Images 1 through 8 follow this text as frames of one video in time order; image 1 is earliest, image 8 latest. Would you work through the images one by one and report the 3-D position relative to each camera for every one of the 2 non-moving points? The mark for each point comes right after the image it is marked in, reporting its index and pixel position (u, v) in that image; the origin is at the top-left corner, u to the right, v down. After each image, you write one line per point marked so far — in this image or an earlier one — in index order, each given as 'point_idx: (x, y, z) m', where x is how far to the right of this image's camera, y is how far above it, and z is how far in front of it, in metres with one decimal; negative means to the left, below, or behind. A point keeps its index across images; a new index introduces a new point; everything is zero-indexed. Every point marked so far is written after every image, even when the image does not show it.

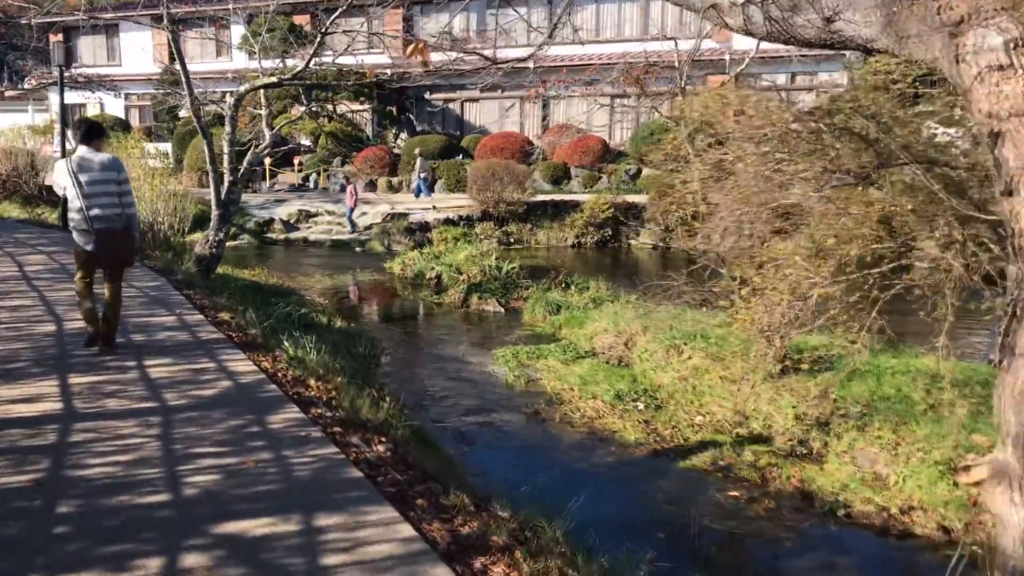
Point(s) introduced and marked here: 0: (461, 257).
0: (-0.8, +0.5, +14.5) m
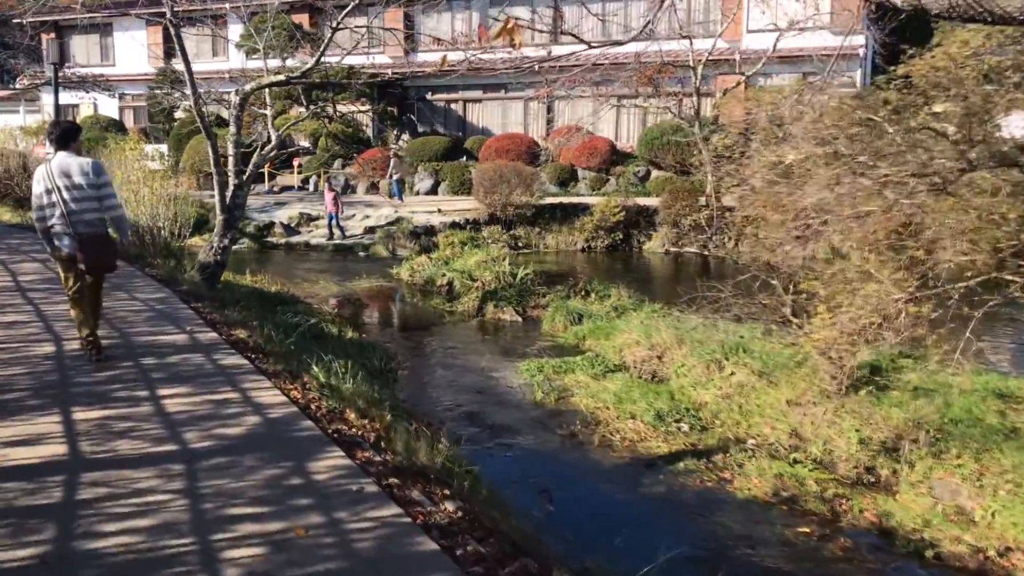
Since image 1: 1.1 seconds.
0: (-0.6, +0.4, +13.9) m
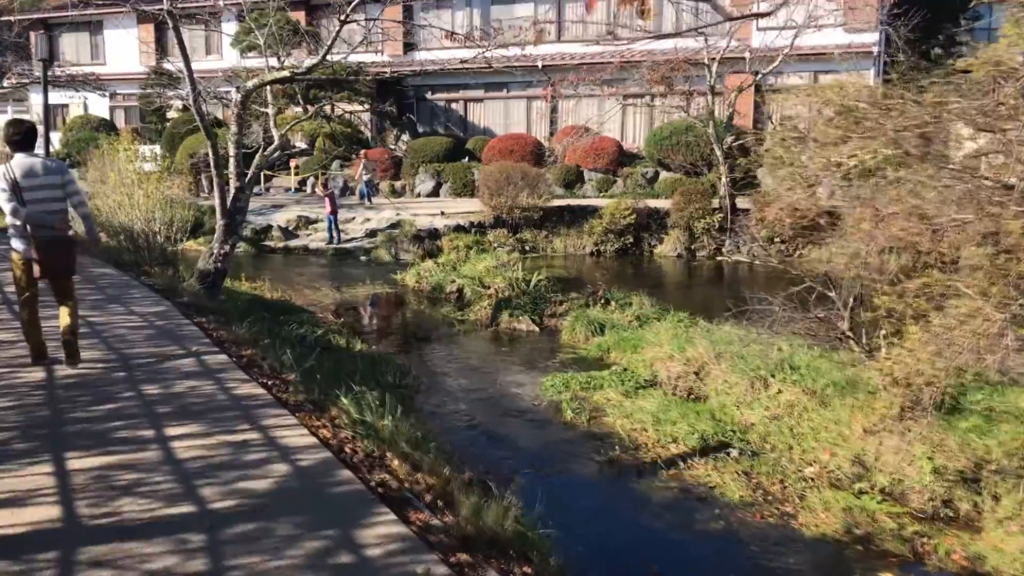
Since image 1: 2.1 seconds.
0: (-0.4, +0.3, +13.4) m
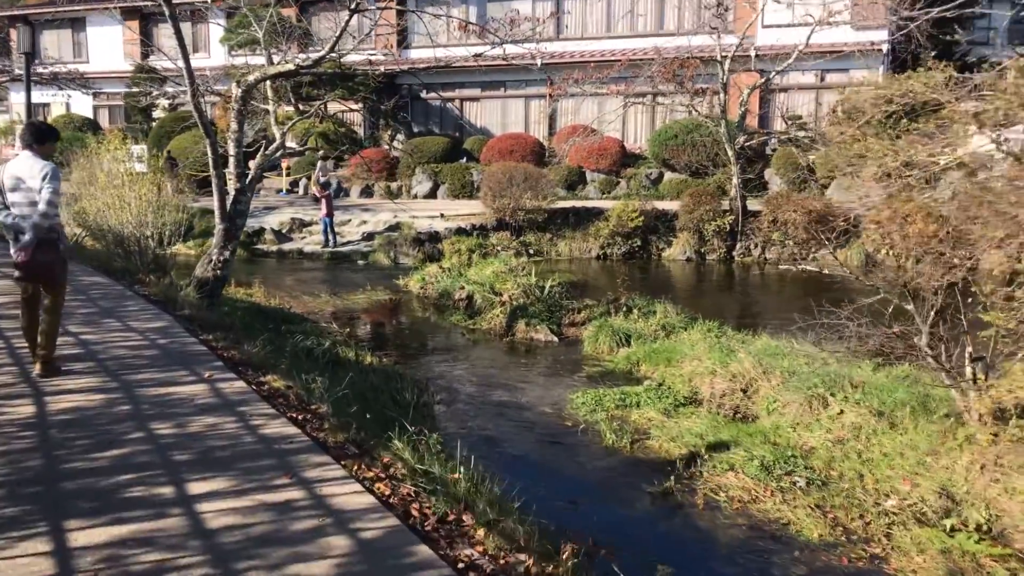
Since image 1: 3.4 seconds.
0: (-0.3, +0.2, +12.7) m
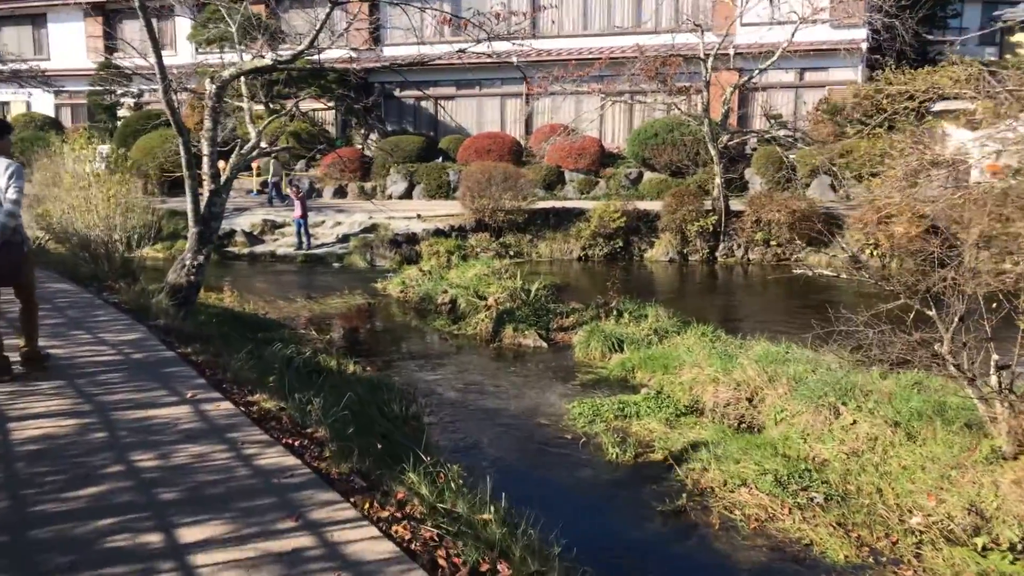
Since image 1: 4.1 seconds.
0: (-0.5, +0.2, +12.4) m
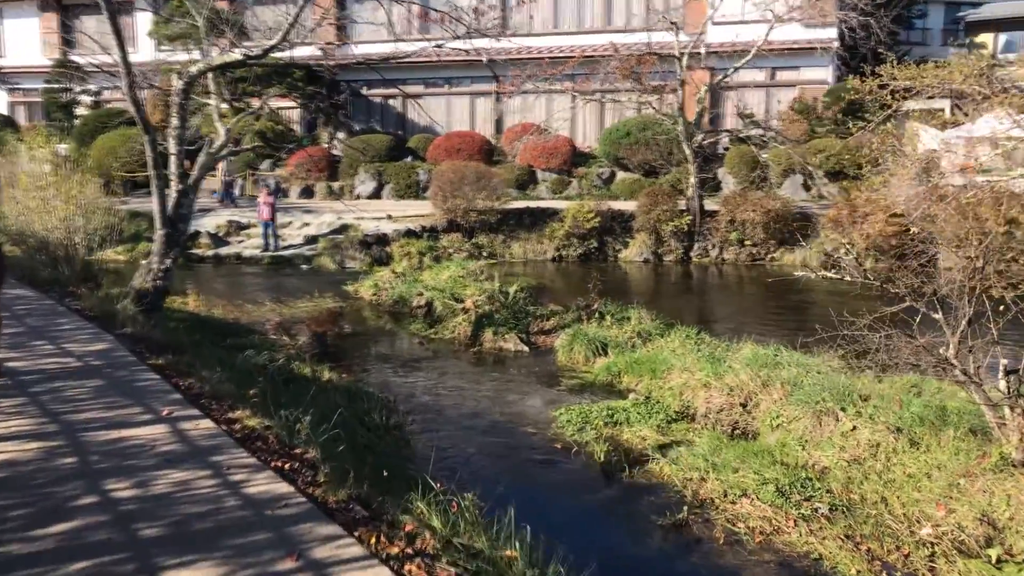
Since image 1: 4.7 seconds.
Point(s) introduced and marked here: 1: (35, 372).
0: (-0.8, +0.1, +12.1) m
1: (-2.4, -0.4, +4.6) m
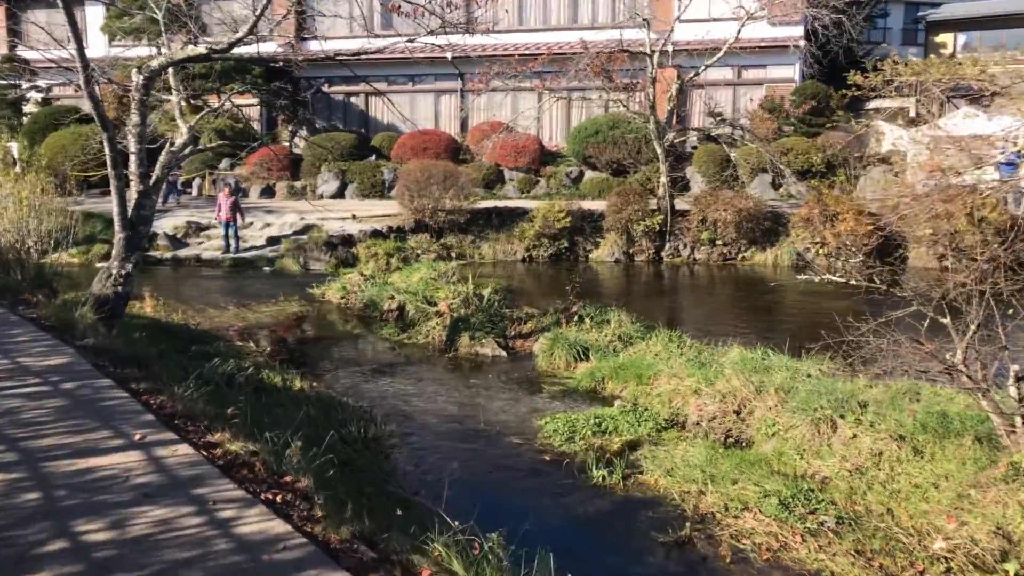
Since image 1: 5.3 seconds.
0: (-1.2, +0.1, +11.8) m
1: (-2.4, -0.5, +4.2) m
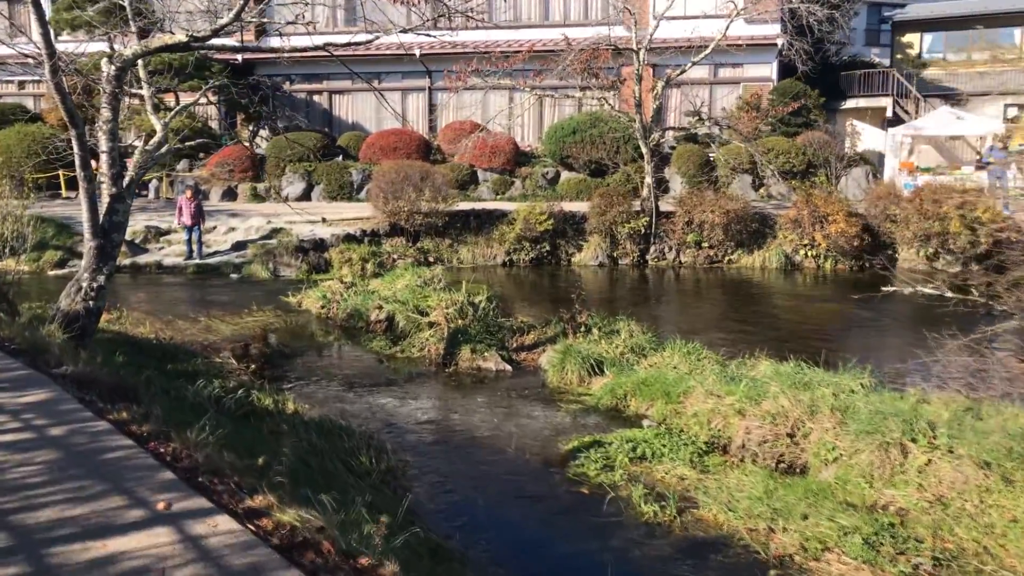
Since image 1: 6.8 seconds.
0: (-1.3, 0.0, +11.1) m
1: (-2.1, -0.6, +3.5) m
